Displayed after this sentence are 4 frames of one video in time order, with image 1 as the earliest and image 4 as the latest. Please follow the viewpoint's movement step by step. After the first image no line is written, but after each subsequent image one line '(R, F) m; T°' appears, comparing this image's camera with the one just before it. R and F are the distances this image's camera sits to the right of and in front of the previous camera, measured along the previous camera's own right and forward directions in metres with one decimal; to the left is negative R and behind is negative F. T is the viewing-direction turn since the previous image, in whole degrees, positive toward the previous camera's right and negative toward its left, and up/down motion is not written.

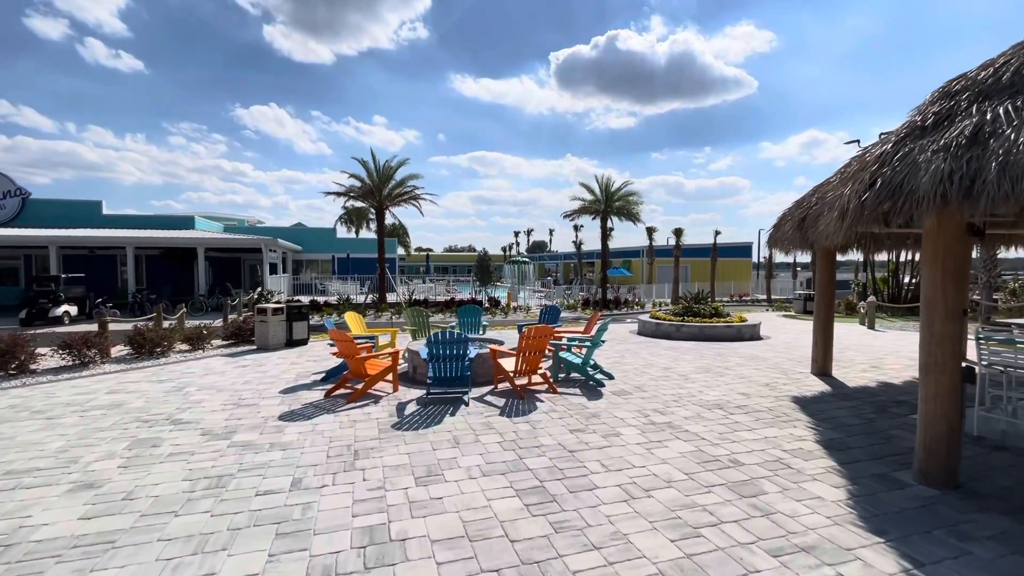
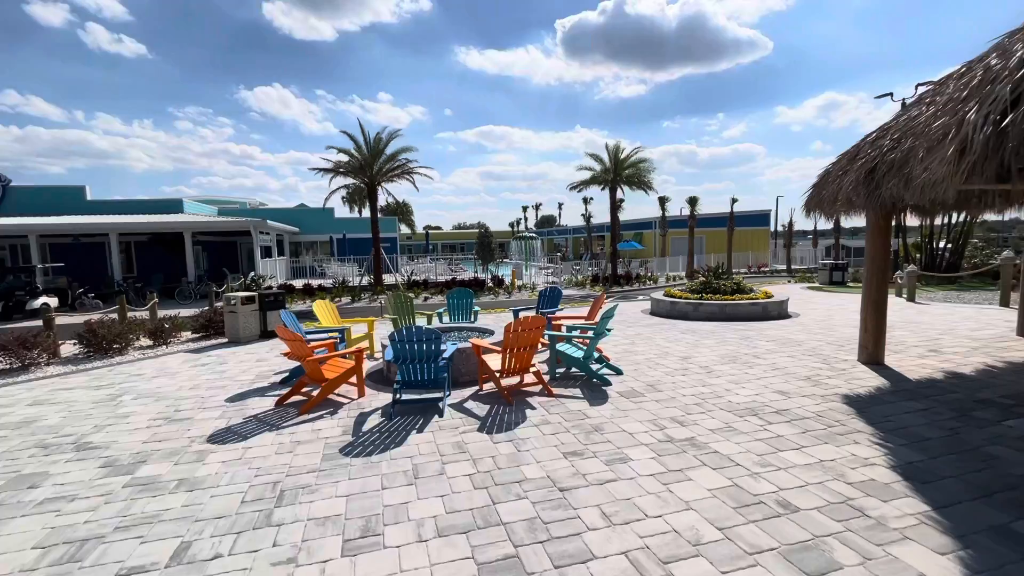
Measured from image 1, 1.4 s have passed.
(+0.3, +1.3) m; -1°
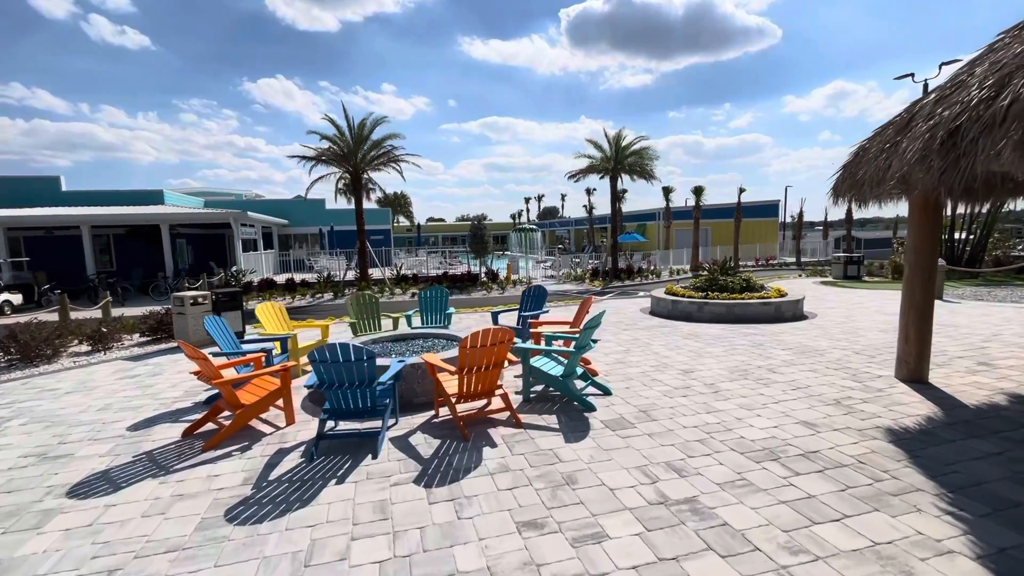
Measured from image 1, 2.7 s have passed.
(+0.5, +1.2) m; -1°
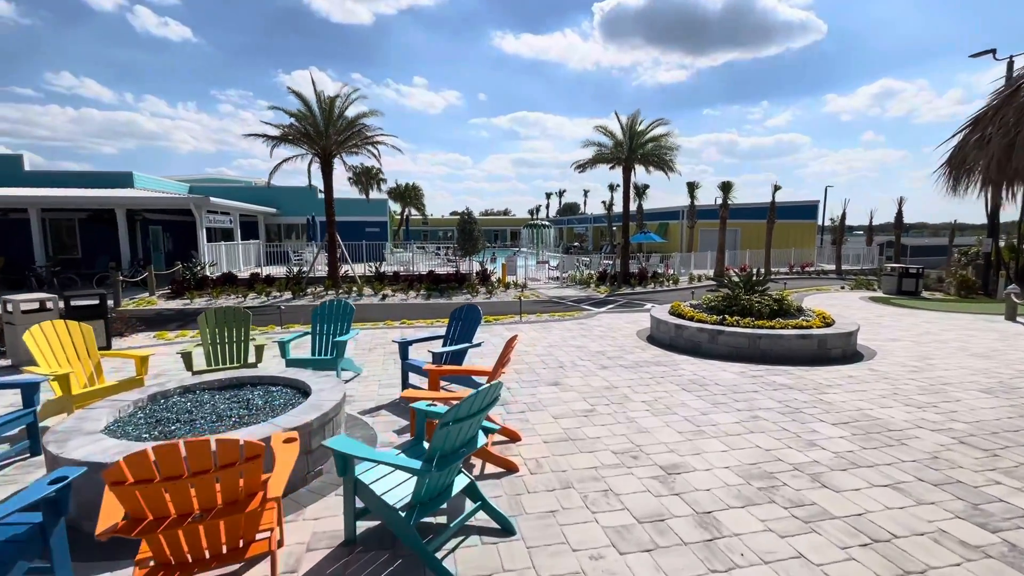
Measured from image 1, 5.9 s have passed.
(+1.3, +2.6) m; -3°
